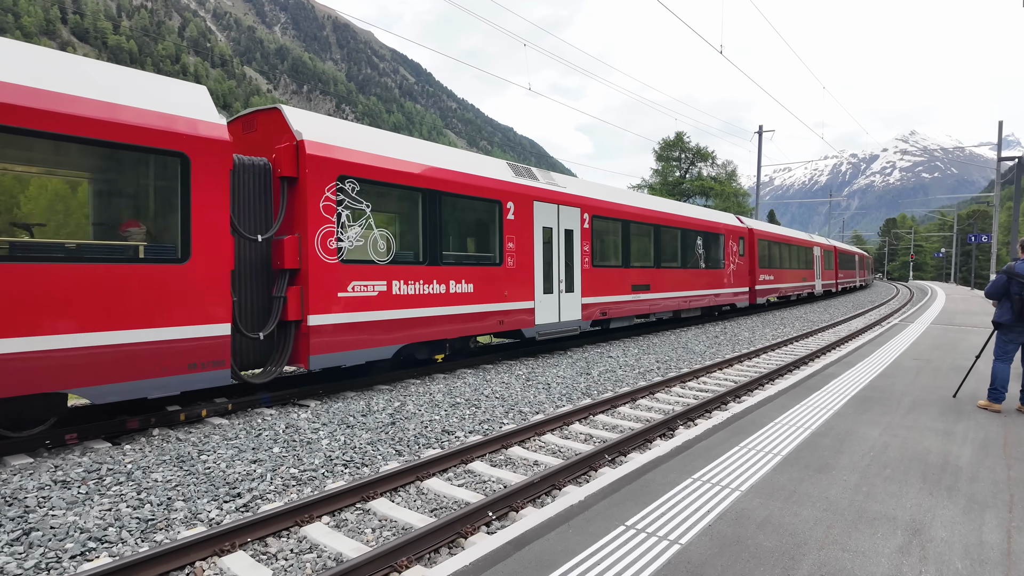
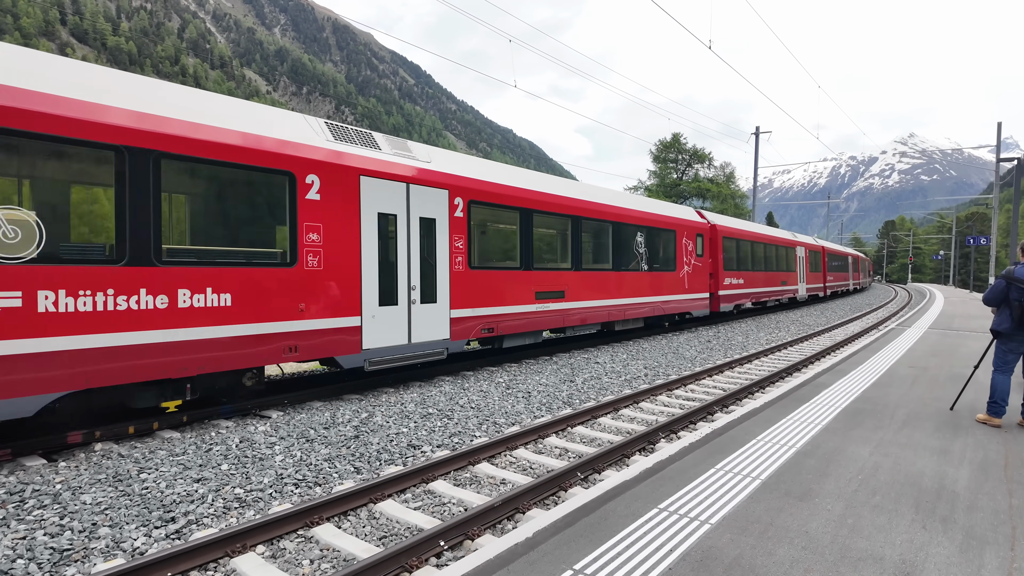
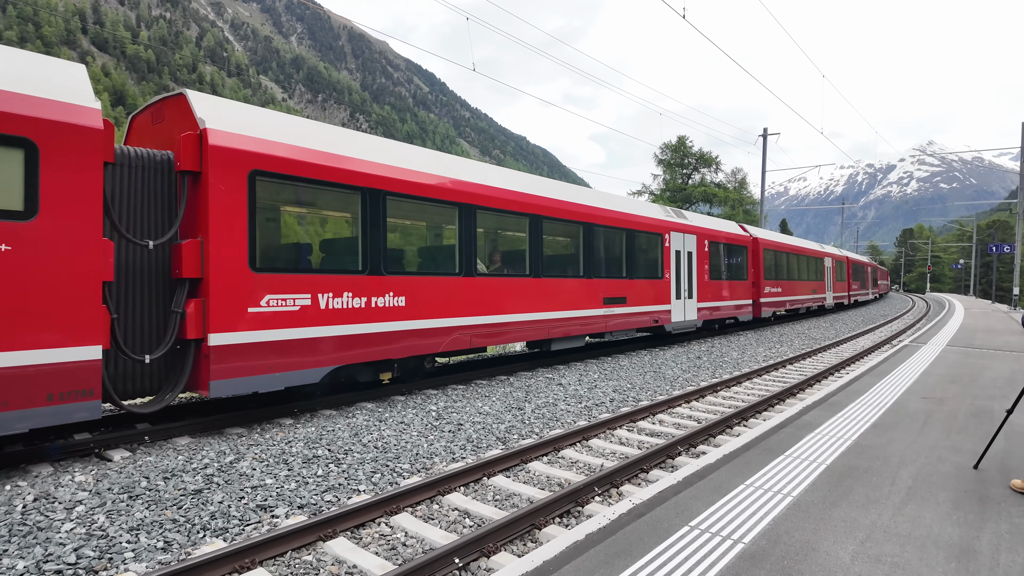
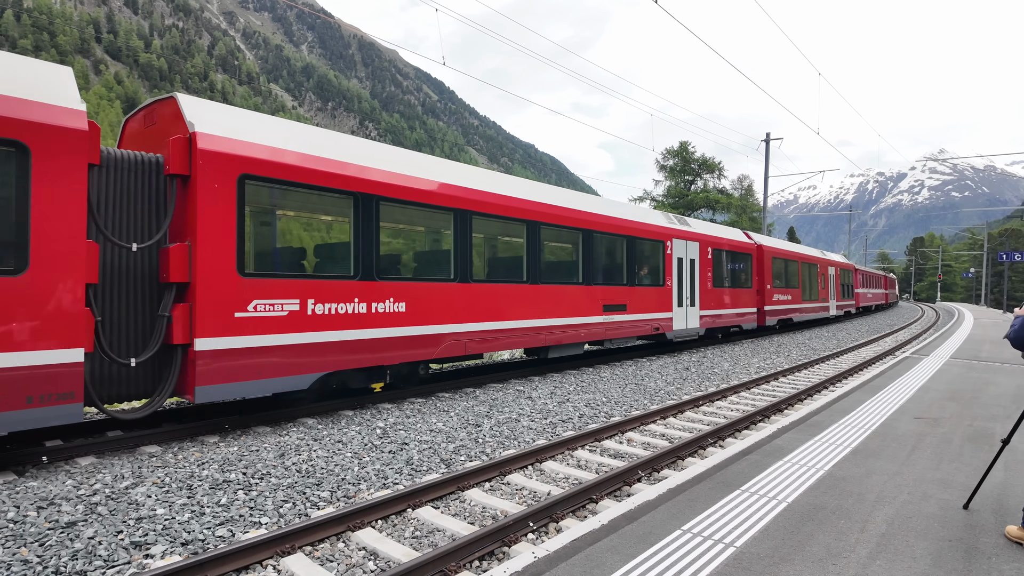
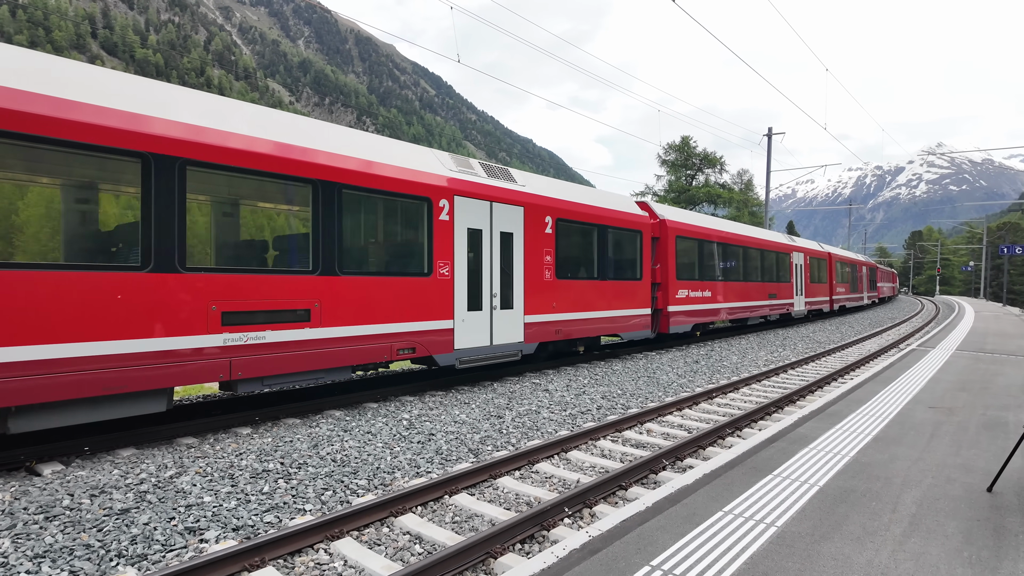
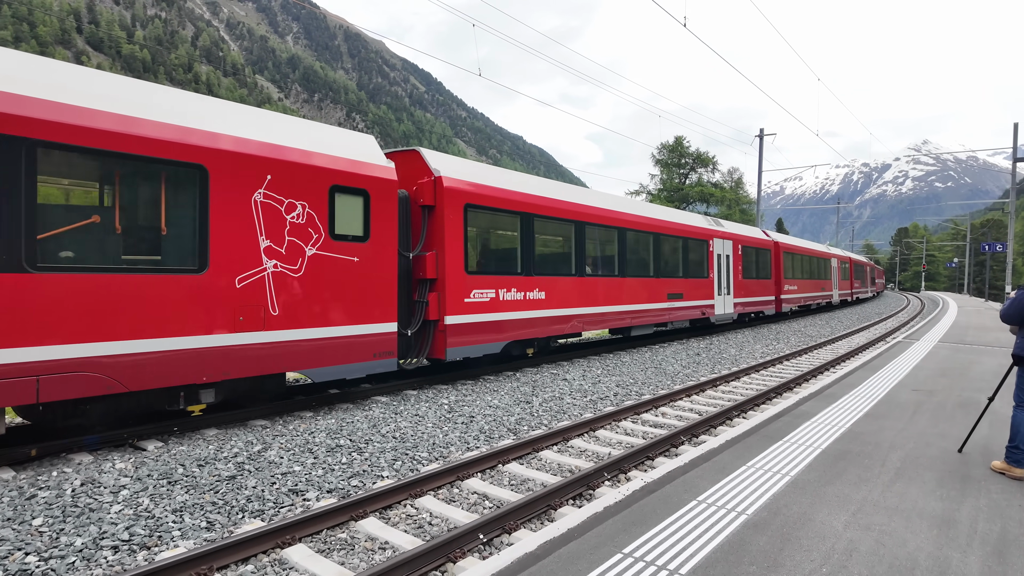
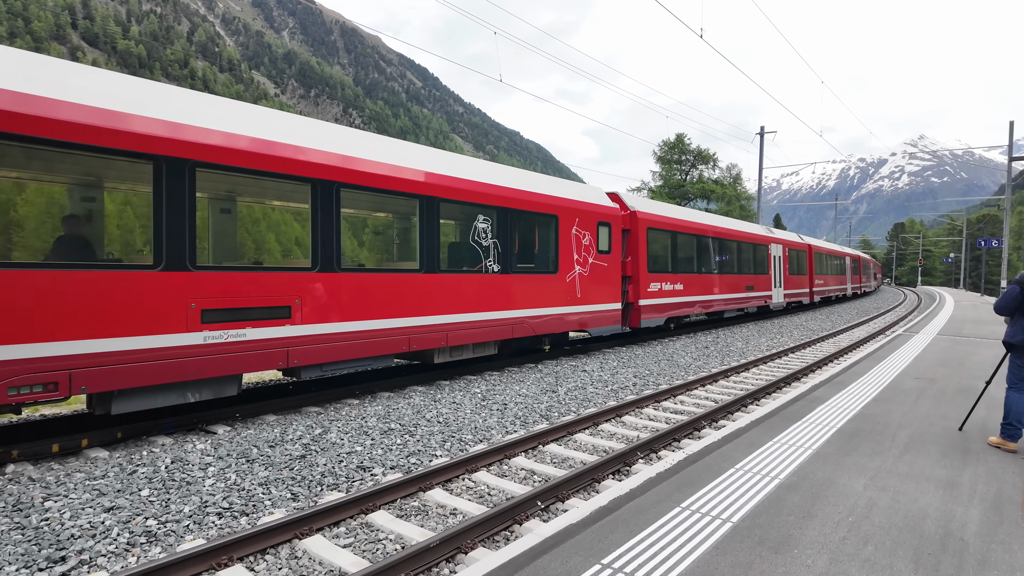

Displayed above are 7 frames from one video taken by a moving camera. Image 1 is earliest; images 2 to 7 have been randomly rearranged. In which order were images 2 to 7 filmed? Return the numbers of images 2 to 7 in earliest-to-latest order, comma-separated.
2, 7, 6, 3, 5, 4
